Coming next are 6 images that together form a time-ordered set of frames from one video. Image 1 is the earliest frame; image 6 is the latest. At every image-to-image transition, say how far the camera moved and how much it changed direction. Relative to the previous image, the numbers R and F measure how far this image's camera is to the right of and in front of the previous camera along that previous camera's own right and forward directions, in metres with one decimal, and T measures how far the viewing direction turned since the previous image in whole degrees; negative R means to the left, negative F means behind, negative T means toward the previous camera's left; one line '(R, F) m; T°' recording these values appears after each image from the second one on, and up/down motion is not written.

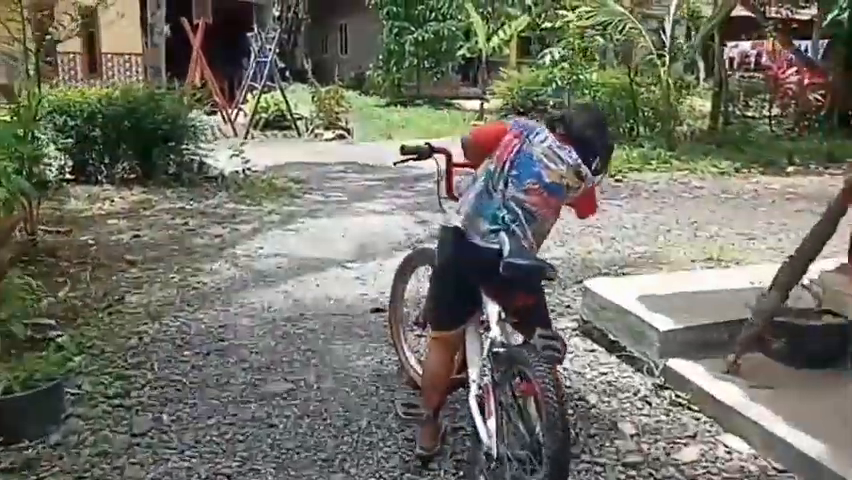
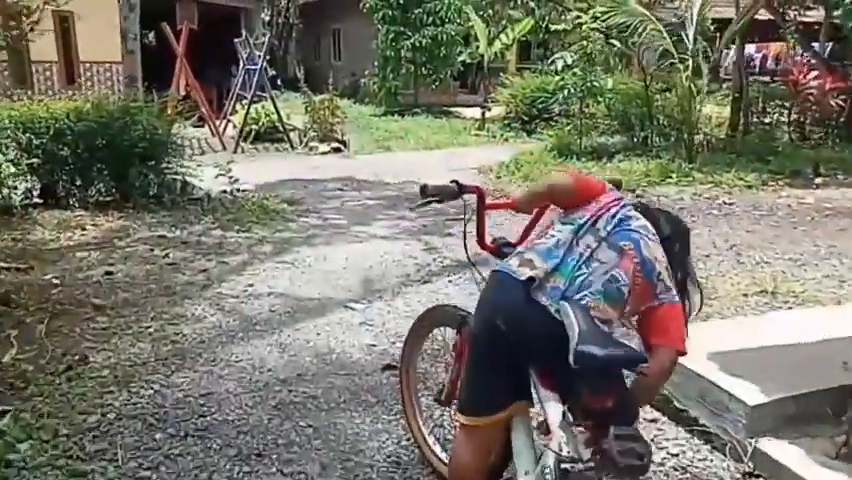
(-0.1, +0.7) m; 0°
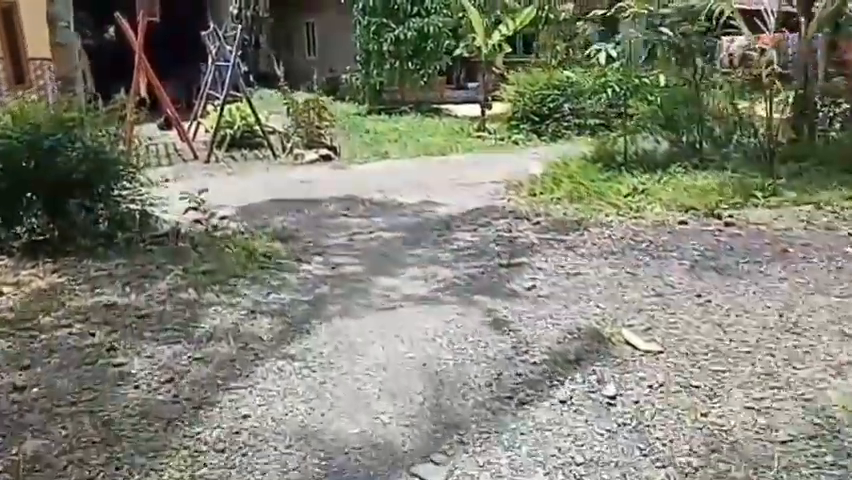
(-0.4, +1.8) m; +2°
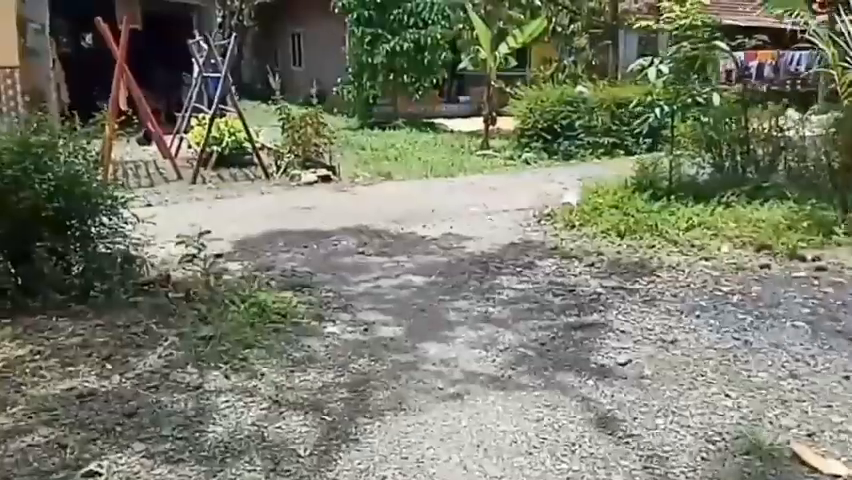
(-0.3, +1.0) m; +1°
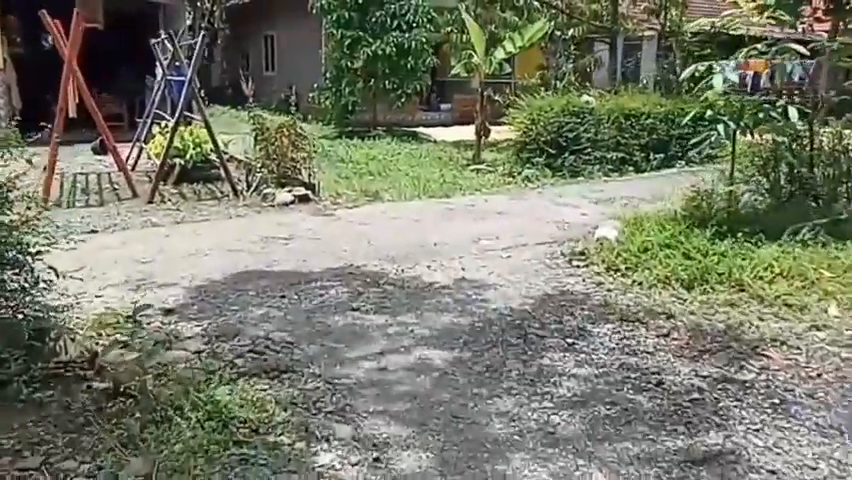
(-0.2, +1.5) m; +2°
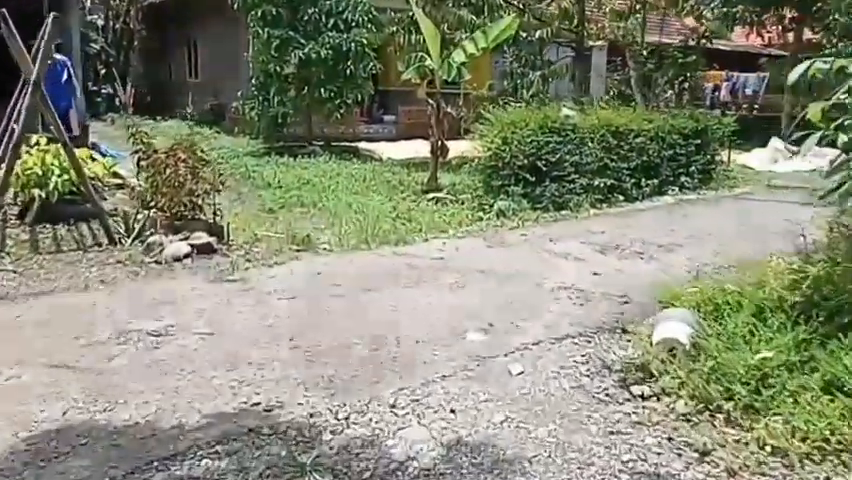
(-0.1, +2.7) m; +4°
